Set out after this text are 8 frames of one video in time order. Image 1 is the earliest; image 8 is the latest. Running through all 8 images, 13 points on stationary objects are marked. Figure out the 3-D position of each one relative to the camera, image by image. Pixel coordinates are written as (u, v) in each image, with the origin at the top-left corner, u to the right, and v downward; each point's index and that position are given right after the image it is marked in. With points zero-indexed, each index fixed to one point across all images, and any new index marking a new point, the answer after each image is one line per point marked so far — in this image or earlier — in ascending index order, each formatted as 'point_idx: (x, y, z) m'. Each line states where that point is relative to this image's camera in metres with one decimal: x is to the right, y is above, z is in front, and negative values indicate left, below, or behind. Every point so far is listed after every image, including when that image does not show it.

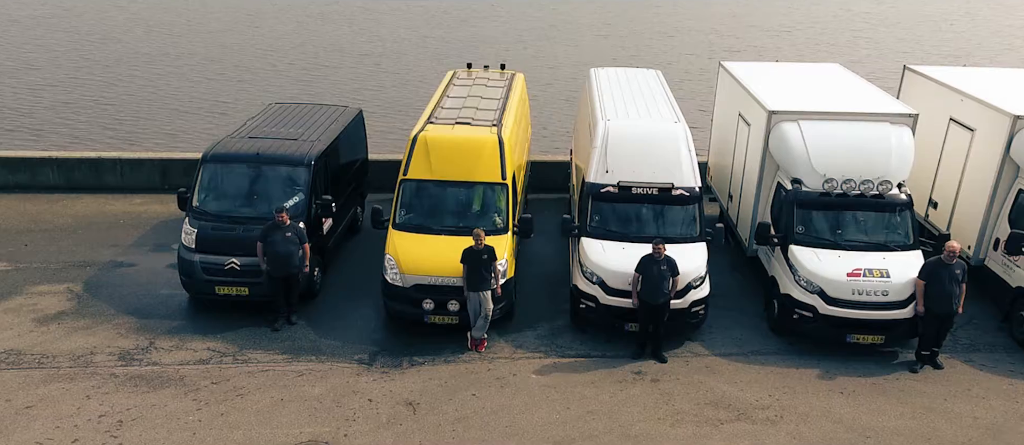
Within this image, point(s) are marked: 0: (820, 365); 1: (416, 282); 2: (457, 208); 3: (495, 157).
0: (+3.8, -1.8, +9.3) m
1: (-1.2, -0.8, +9.7) m
2: (-0.8, +0.2, +10.4) m
3: (-0.3, +0.9, +10.5) m
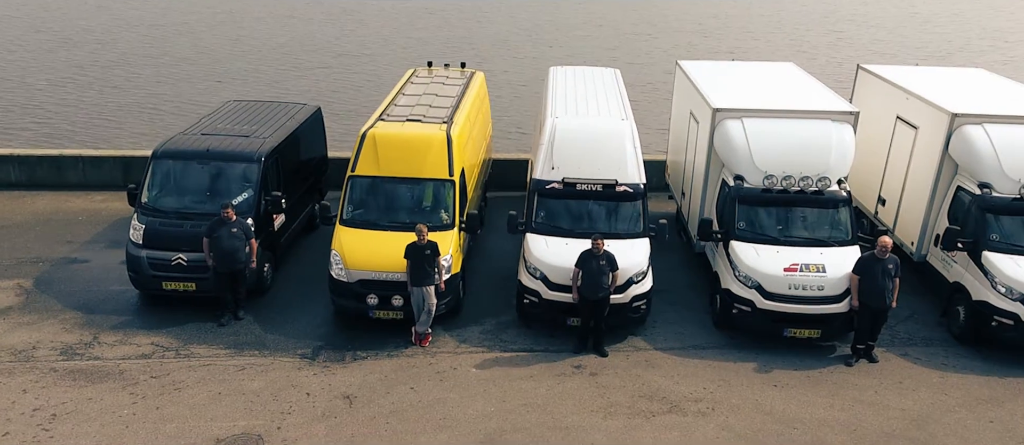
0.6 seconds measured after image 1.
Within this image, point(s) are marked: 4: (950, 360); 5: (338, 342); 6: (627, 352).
0: (+3.1, -1.7, +9.5) m
1: (-2.0, -0.7, +9.7) m
2: (-1.5, +0.3, +10.4) m
3: (-1.0, +1.0, +10.6) m
4: (+5.5, -1.7, +9.5) m
5: (-2.3, -1.6, +9.8) m
6: (+1.5, -1.7, +9.7) m
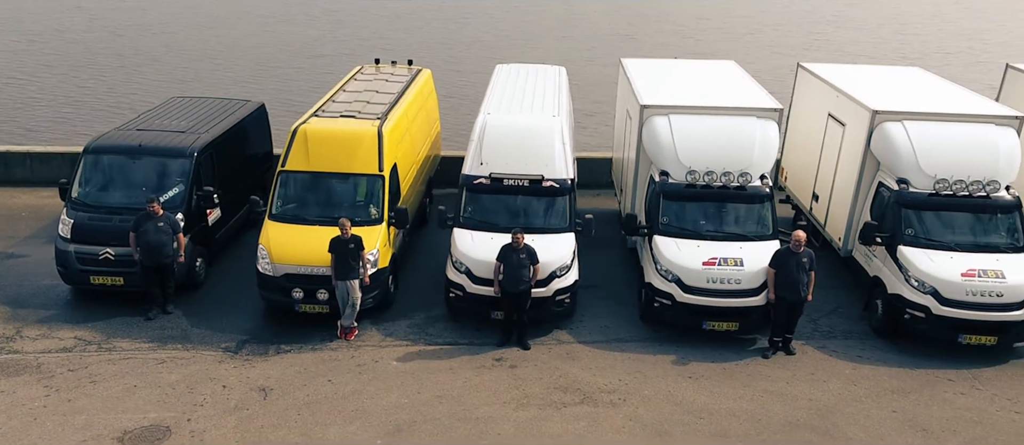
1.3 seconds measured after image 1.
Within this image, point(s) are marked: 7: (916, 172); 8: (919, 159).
0: (+2.1, -1.7, +9.6) m
1: (-3.0, -0.6, +9.8) m
2: (-2.5, +0.3, +10.5) m
3: (-2.0, +1.1, +10.7) m
4: (+4.6, -1.7, +9.6) m
5: (-3.3, -1.5, +9.8) m
6: (+0.5, -1.6, +9.8) m
7: (+5.3, +0.7, +9.9) m
8: (+5.4, +0.8, +9.9) m
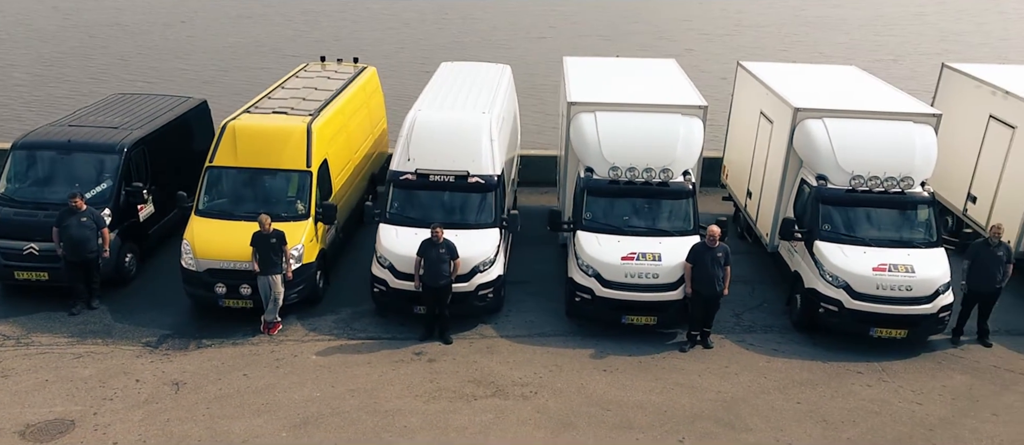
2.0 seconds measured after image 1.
0: (+1.1, -1.6, +9.7) m
1: (-4.0, -0.6, +9.8) m
2: (-3.5, +0.4, +10.5) m
3: (-3.0, +1.1, +10.8) m
4: (+3.5, -1.6, +9.8) m
5: (-4.3, -1.4, +9.8) m
6: (-0.5, -1.5, +9.9) m
7: (+4.3, +0.7, +10.1) m
8: (+4.3, +0.9, +10.0) m
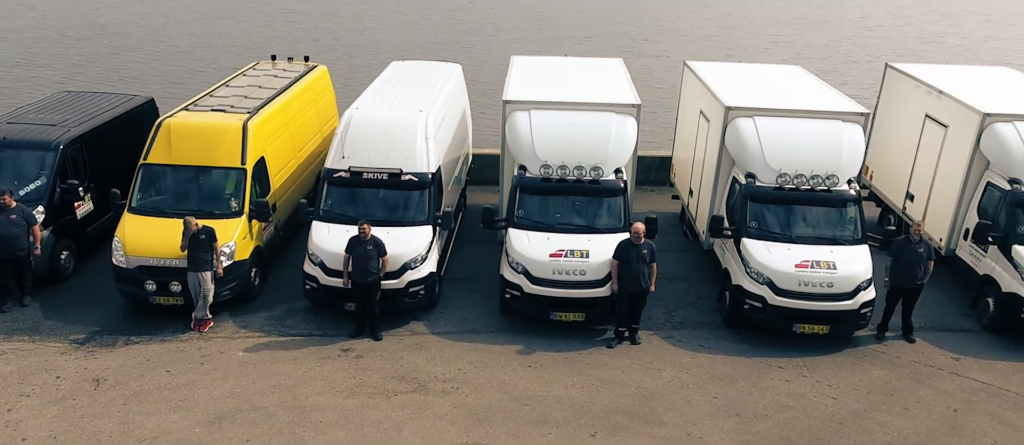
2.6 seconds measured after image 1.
0: (+0.2, -1.6, +9.8) m
1: (-4.9, -0.5, +9.8) m
2: (-4.5, +0.4, +10.6) m
3: (-4.0, +1.2, +10.8) m
4: (+2.6, -1.6, +9.9) m
5: (-5.2, -1.4, +9.9) m
6: (-1.5, -1.5, +9.9) m
7: (+3.4, +0.8, +10.2) m
8: (+3.4, +0.9, +10.2) m
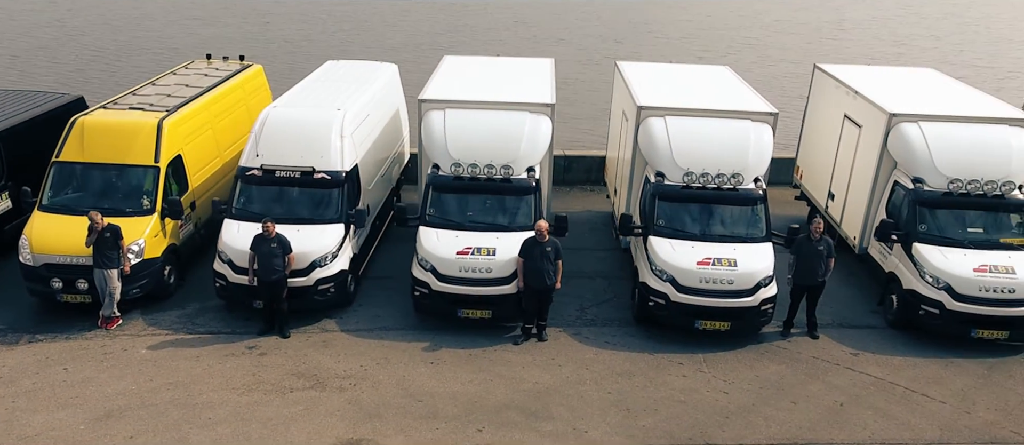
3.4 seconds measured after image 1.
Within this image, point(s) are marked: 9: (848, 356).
0: (-1.0, -1.5, +9.8) m
1: (-6.1, -0.5, +9.8) m
2: (-5.7, +0.5, +10.5) m
3: (-5.2, +1.2, +10.8) m
4: (+1.4, -1.5, +10.0) m
5: (-6.4, -1.4, +9.8) m
6: (-2.7, -1.5, +9.9) m
7: (+2.2, +0.8, +10.3) m
8: (+2.2, +0.9, +10.3) m
9: (+4.3, -1.7, +9.6) m
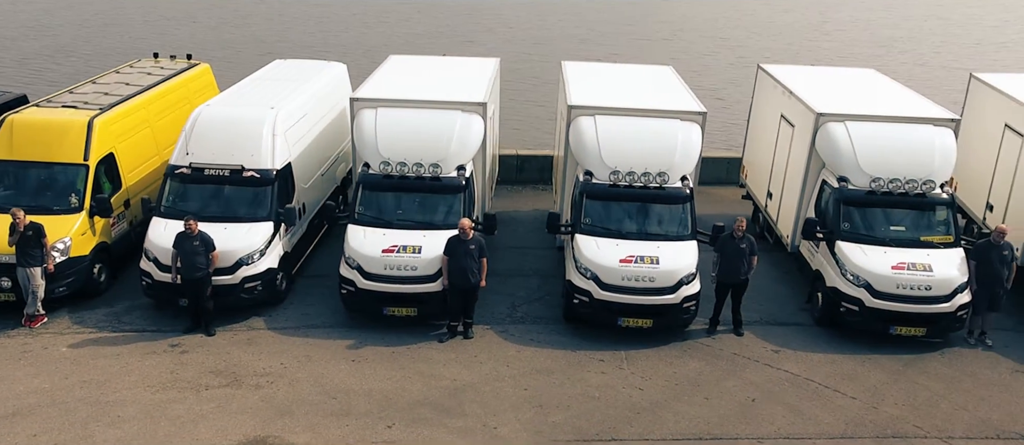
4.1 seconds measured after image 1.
0: (-2.0, -1.5, +9.8) m
1: (-7.1, -0.5, +9.7) m
2: (-6.7, +0.5, +10.5) m
3: (-6.2, +1.2, +10.7) m
4: (+0.4, -1.5, +10.1) m
5: (-7.4, -1.3, +9.8) m
6: (-3.6, -1.4, +9.9) m
7: (+1.2, +0.8, +10.4) m
8: (+1.2, +1.0, +10.3) m
9: (+3.3, -1.7, +9.7) m
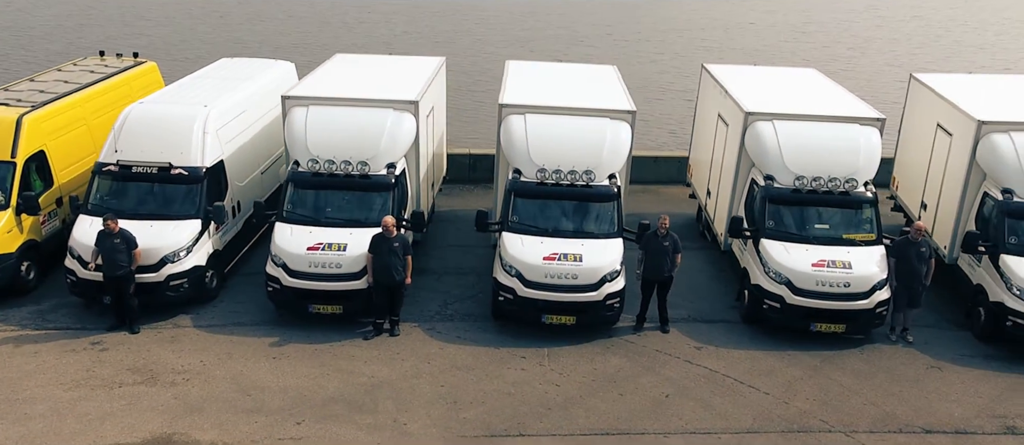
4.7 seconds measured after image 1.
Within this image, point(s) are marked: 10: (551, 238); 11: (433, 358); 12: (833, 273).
0: (-3.0, -1.5, +9.8) m
1: (-8.1, -0.4, +9.7) m
2: (-7.7, +0.5, +10.4) m
3: (-7.2, +1.2, +10.7) m
4: (-0.6, -1.5, +10.1) m
5: (-8.4, -1.3, +9.7) m
6: (-4.6, -1.4, +9.9) m
7: (+0.2, +0.8, +10.4) m
8: (+0.2, +1.0, +10.4) m
9: (+2.3, -1.7, +9.7) m
10: (+0.6, -0.2, +10.1) m
11: (-1.0, -1.7, +9.3) m
12: (+4.2, -0.6, +9.7) m
